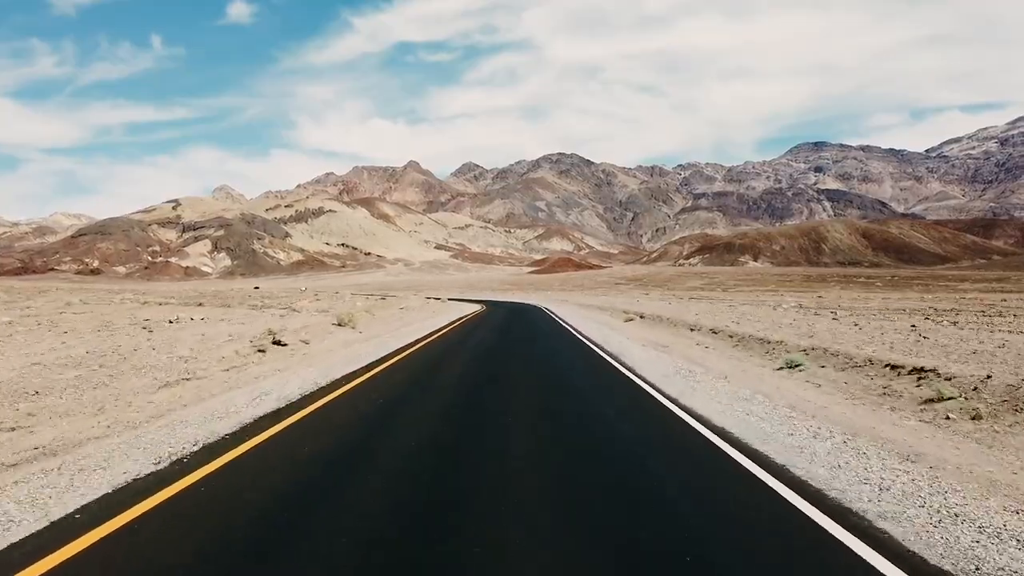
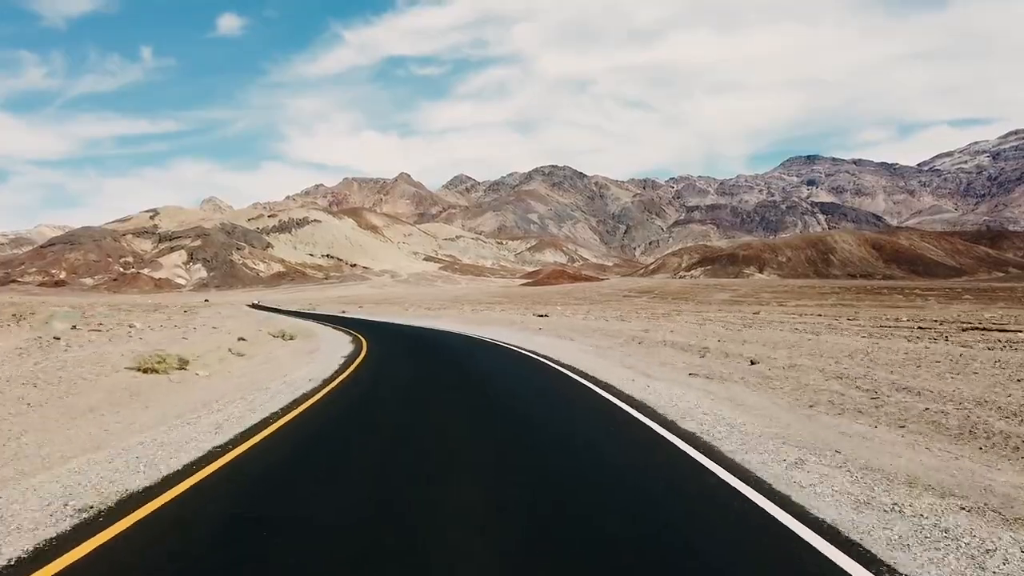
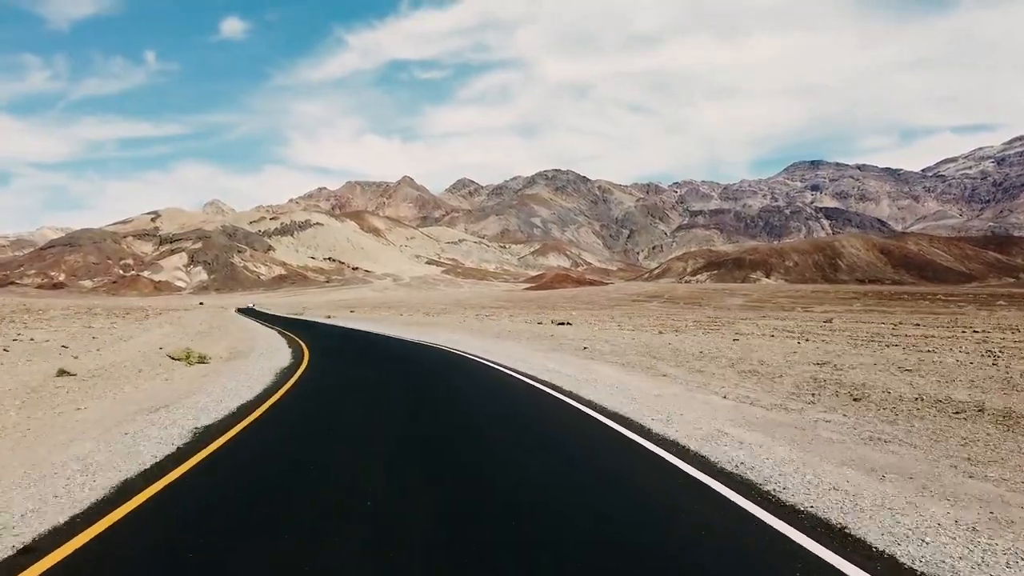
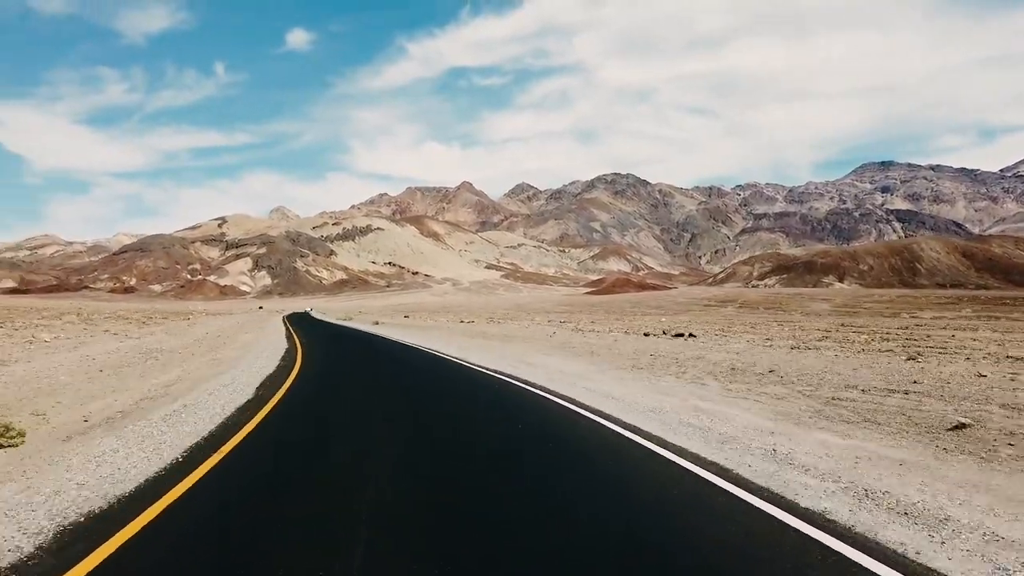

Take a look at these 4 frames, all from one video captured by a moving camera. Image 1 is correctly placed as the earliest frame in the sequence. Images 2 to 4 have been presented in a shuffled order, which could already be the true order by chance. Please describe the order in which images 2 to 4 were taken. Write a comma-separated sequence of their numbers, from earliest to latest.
2, 3, 4
